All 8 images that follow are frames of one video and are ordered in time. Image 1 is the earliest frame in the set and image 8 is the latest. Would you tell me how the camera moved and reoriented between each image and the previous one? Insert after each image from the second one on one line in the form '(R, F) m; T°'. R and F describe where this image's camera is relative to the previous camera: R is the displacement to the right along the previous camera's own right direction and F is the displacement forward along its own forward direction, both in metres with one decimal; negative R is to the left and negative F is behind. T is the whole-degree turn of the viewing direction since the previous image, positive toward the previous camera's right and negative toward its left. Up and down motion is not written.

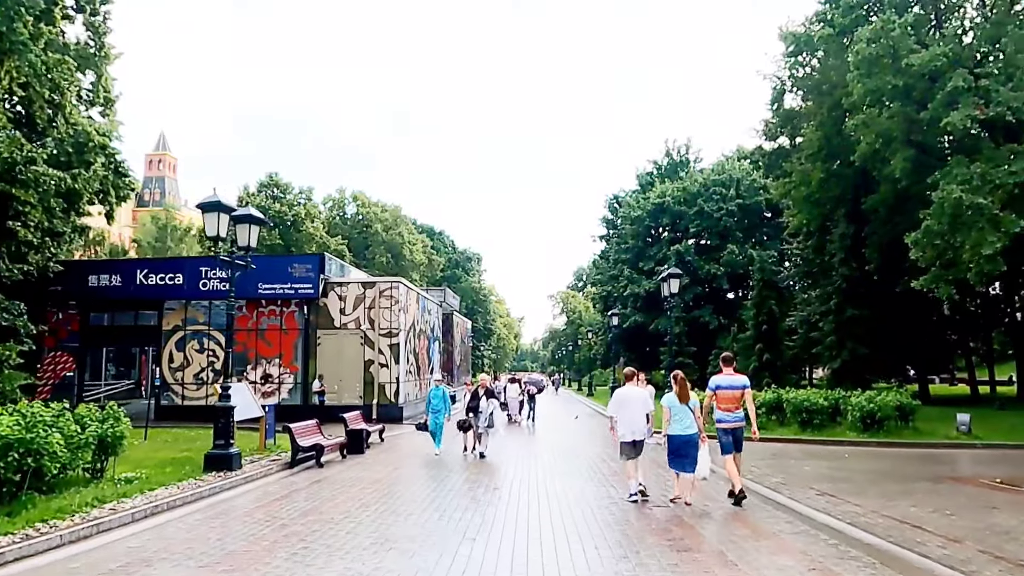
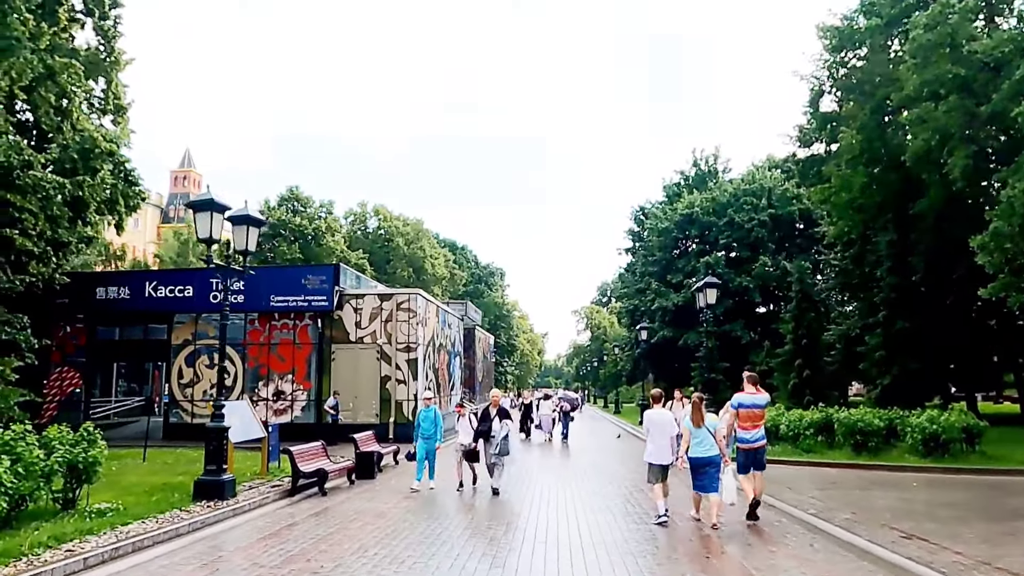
(0.0, +1.4) m; -2°
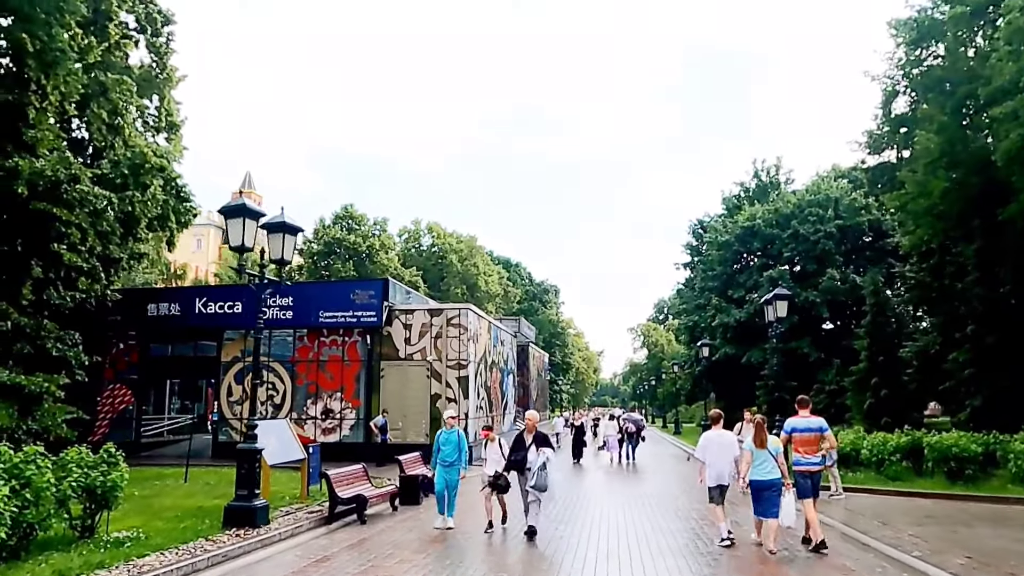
(0.0, +1.1) m; -4°
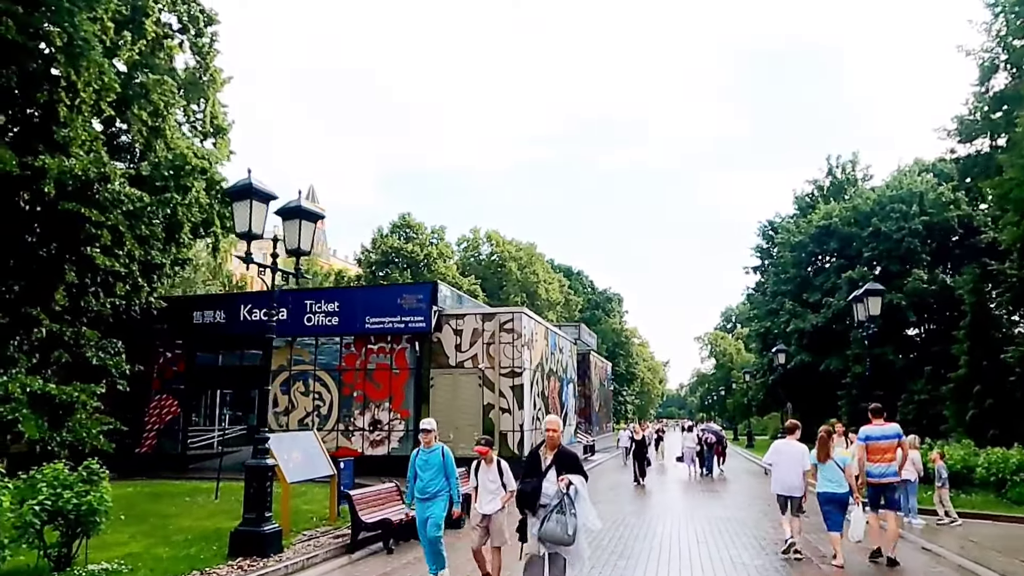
(+0.2, +1.7) m; -4°
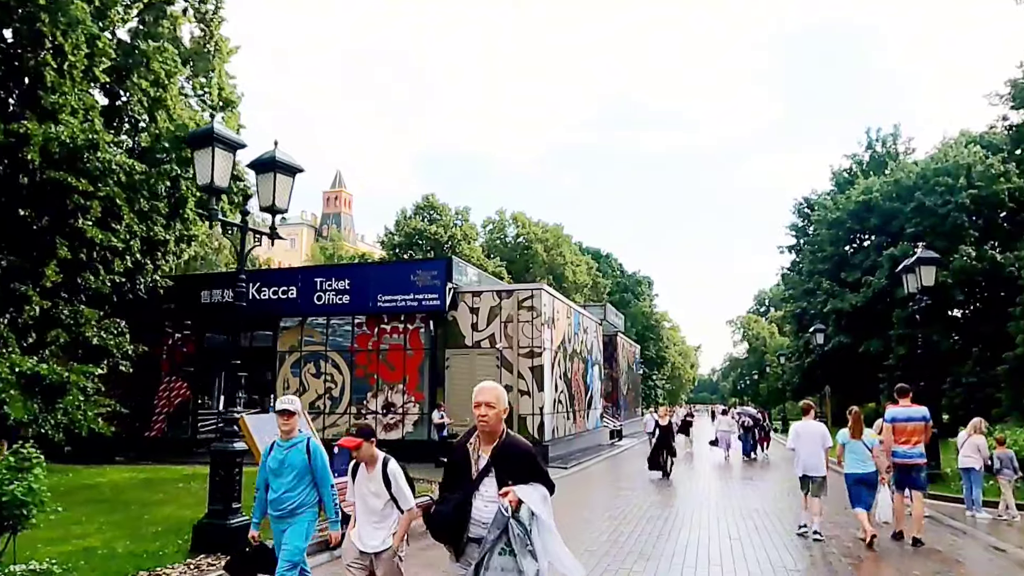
(+0.3, +1.4) m; -2°
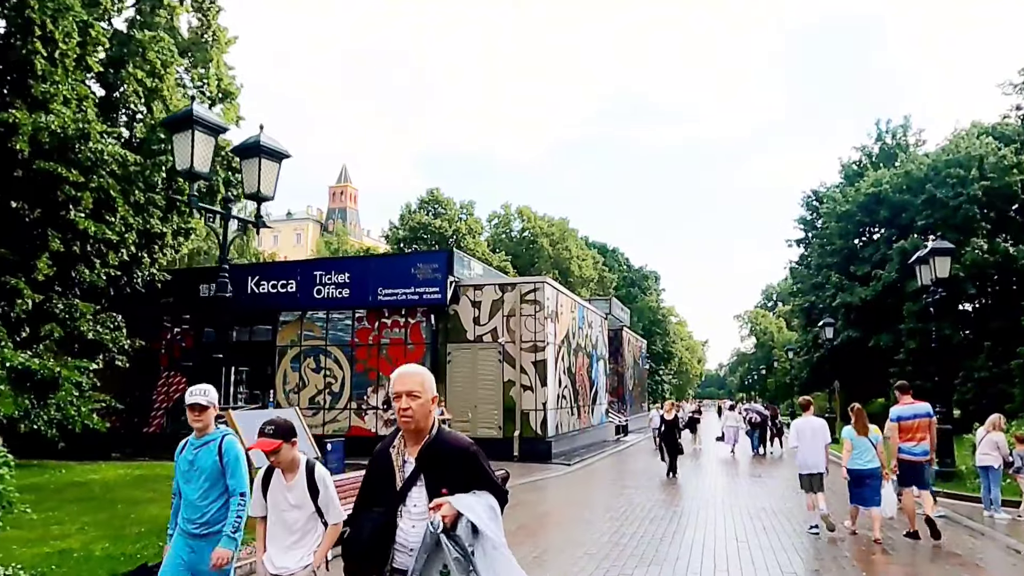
(+0.1, +0.4) m; 0°
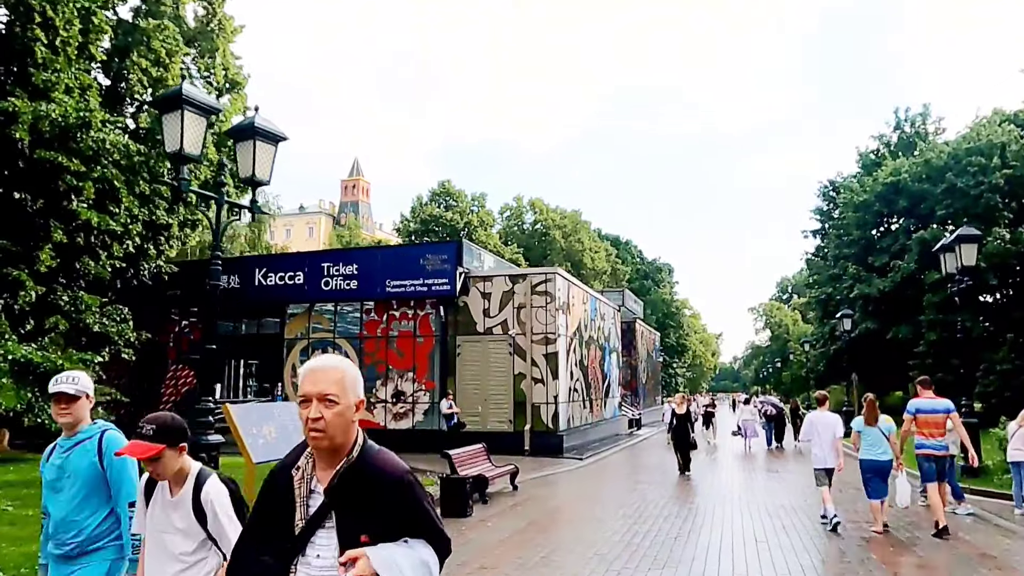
(+0.1, +0.4) m; -1°
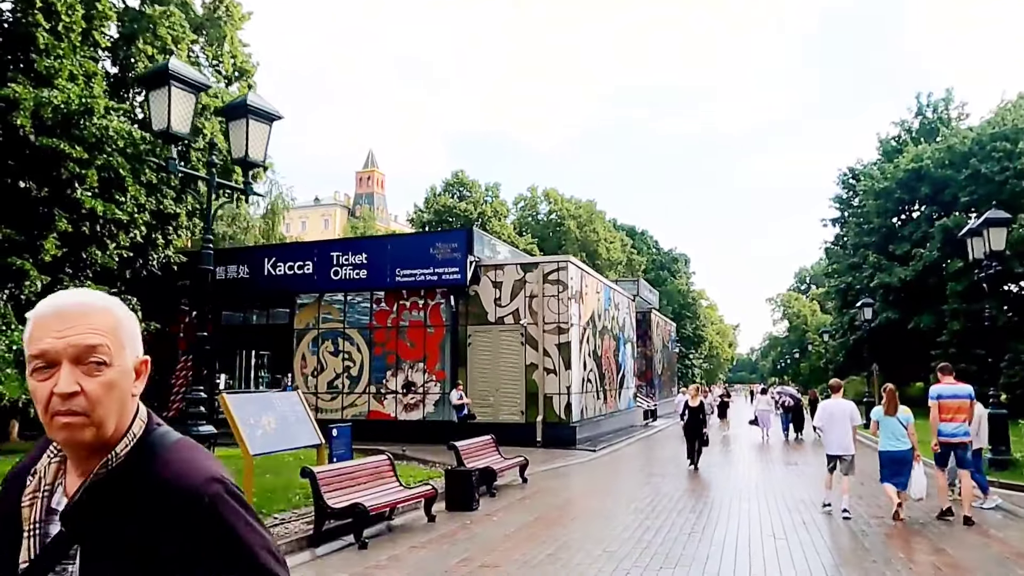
(+0.1, +0.4) m; -1°
